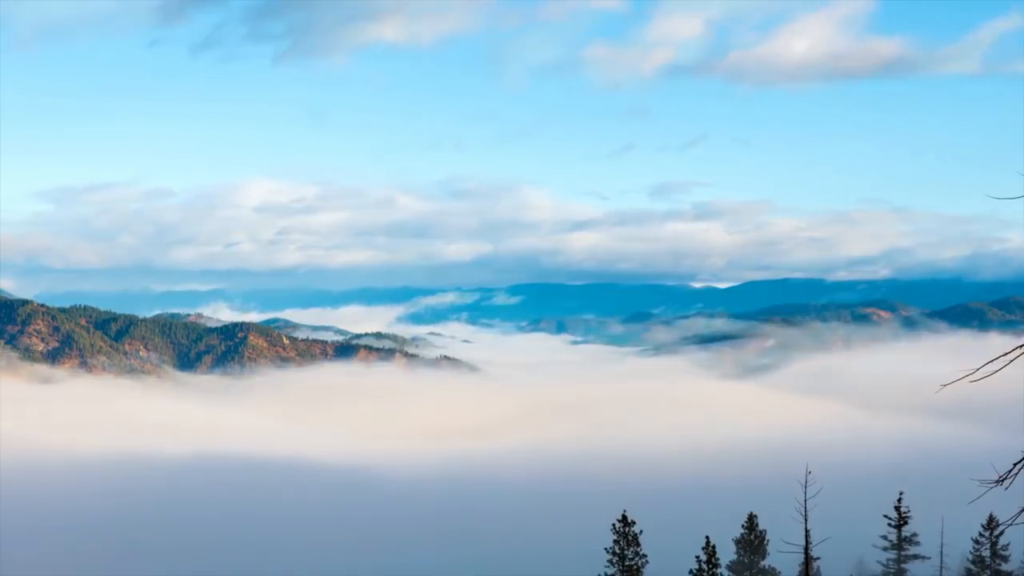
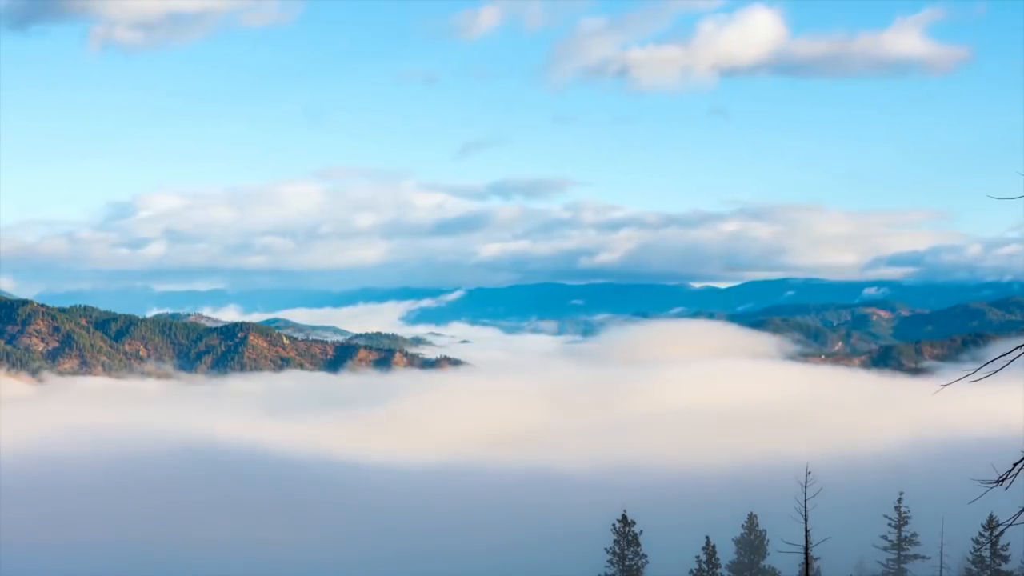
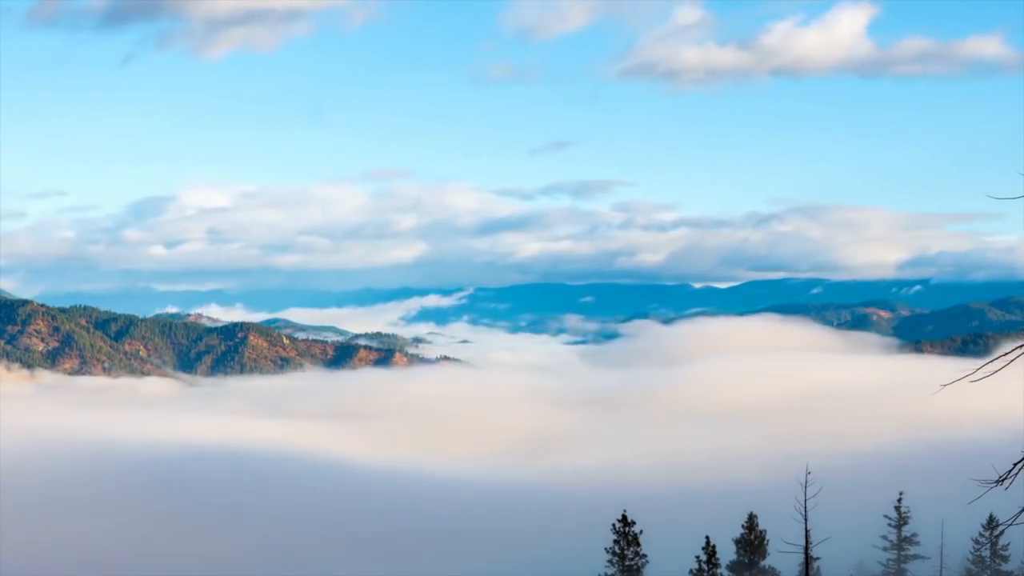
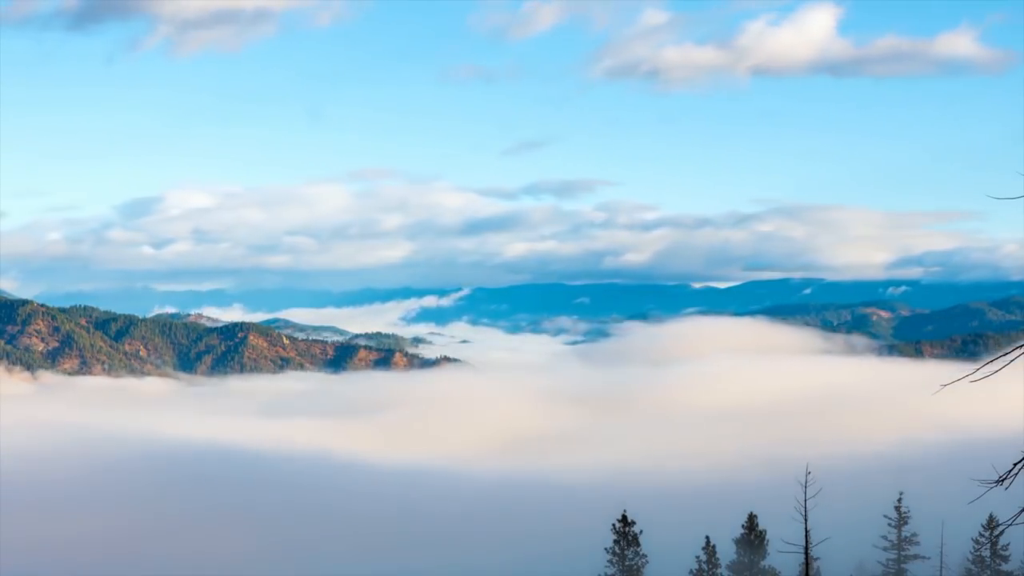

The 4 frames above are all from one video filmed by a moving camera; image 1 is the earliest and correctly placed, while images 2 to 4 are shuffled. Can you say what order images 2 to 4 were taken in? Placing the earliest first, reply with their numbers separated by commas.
2, 4, 3
